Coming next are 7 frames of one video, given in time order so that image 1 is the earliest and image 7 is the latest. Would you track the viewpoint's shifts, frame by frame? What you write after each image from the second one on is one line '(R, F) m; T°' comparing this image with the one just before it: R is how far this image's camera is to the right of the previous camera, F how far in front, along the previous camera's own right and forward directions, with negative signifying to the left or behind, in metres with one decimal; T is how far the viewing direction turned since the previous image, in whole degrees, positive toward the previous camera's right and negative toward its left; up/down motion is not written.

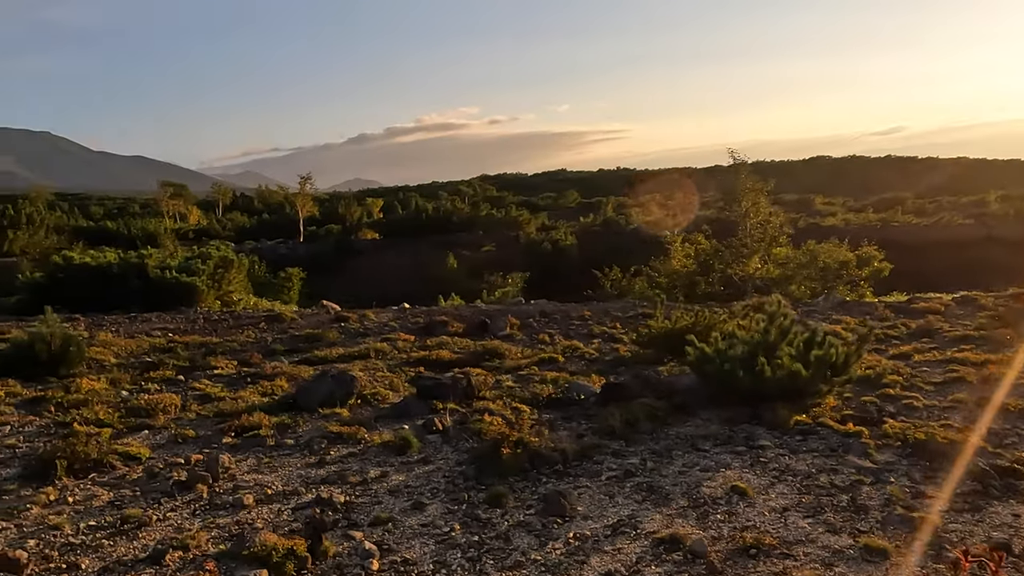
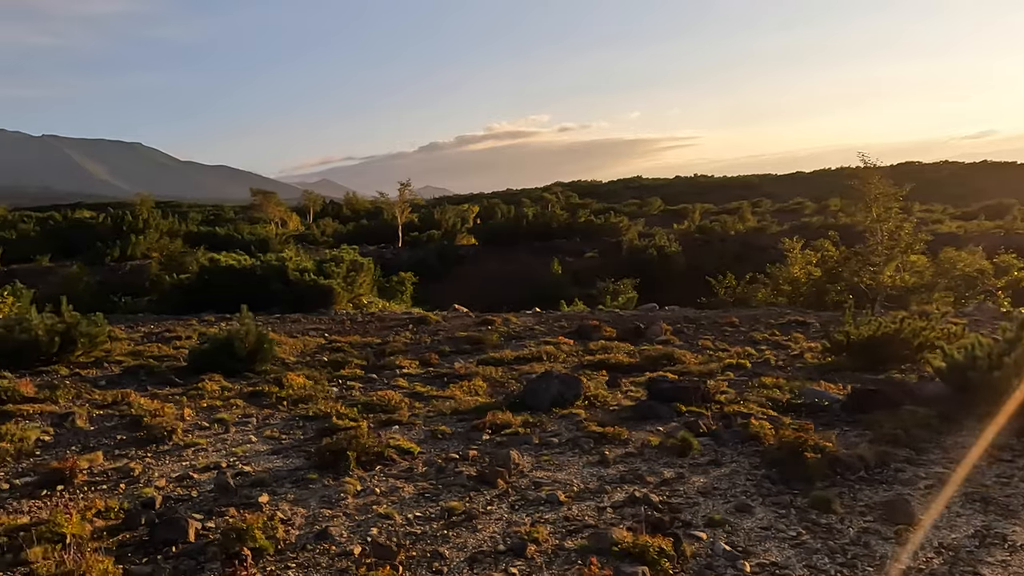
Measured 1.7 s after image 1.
(-1.4, 0.0) m; -5°
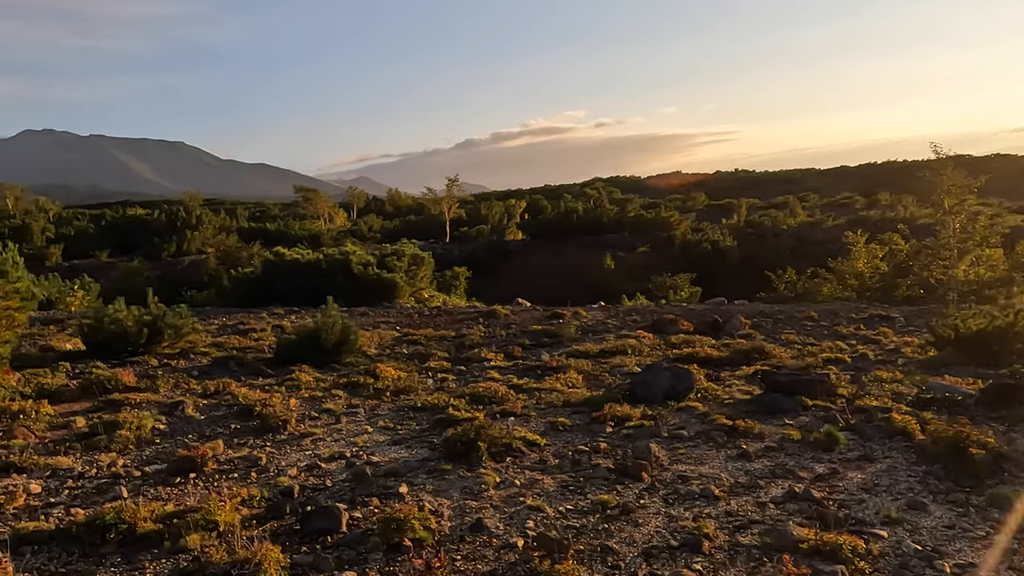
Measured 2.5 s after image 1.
(-0.6, +0.1) m; -3°
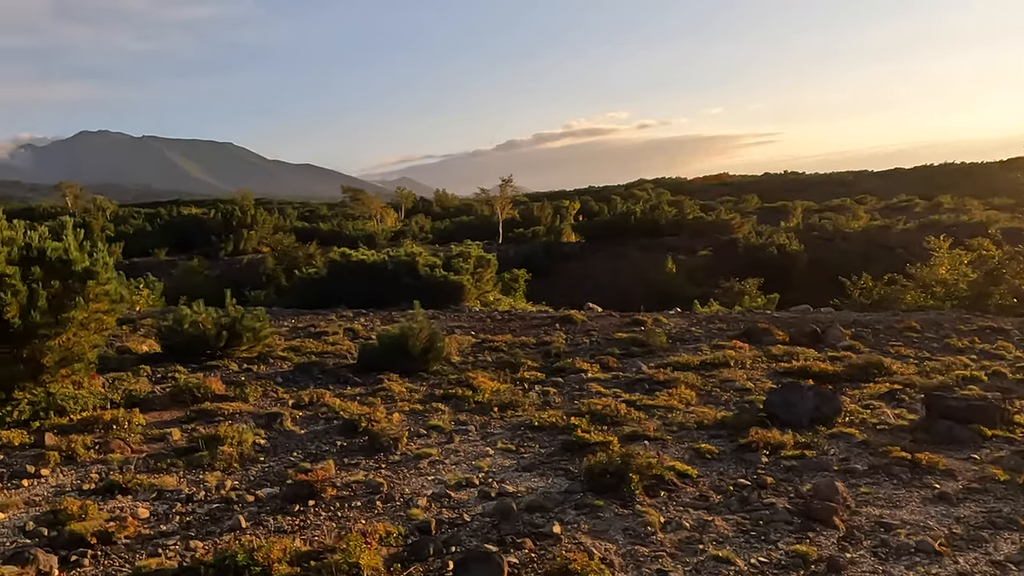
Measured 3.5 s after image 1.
(-0.7, +0.5) m; -3°
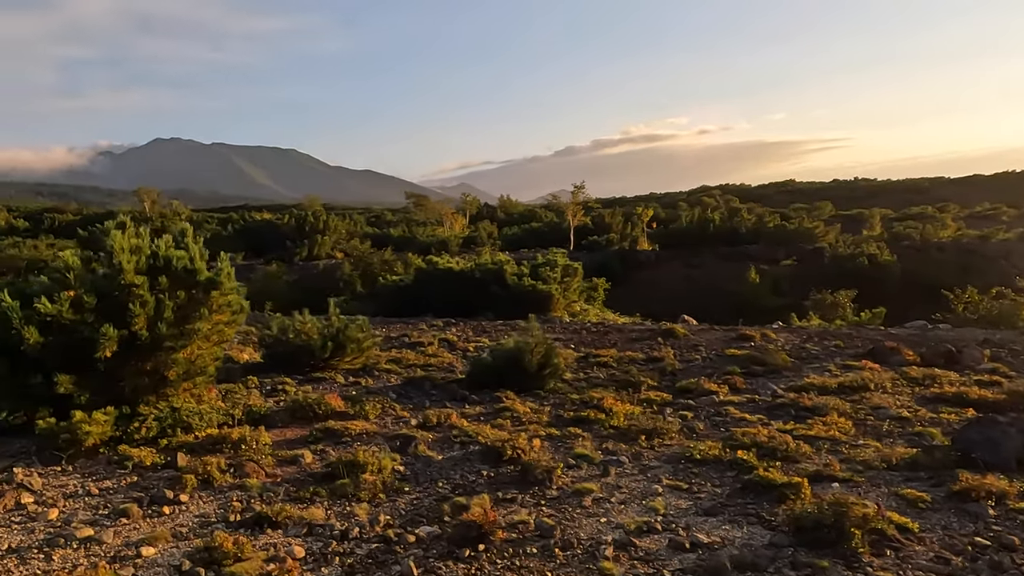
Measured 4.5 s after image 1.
(-0.7, +0.5) m; -4°
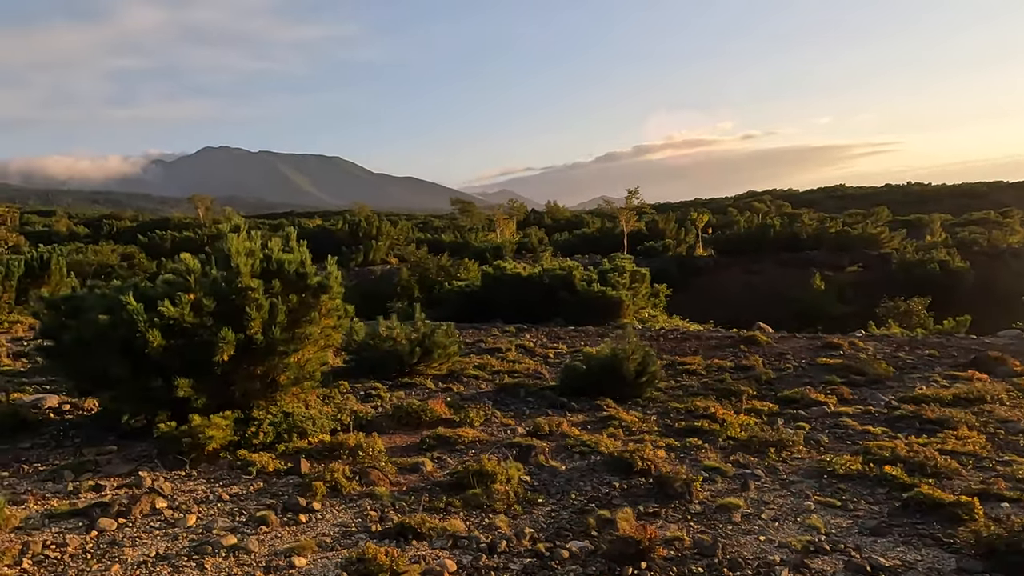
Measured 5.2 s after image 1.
(-0.6, +0.2) m; -3°
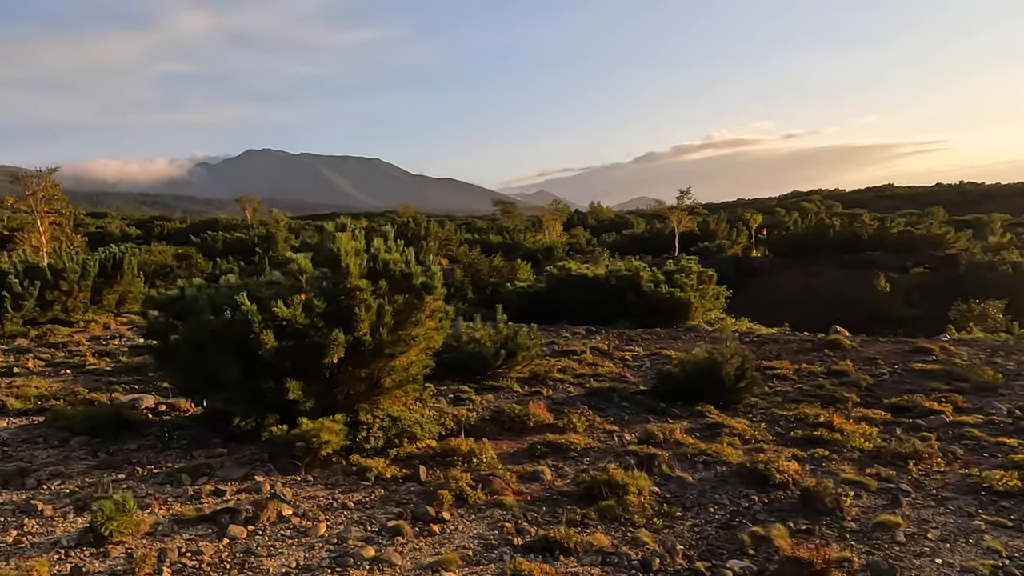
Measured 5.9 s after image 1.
(-0.6, +0.2) m; -3°
